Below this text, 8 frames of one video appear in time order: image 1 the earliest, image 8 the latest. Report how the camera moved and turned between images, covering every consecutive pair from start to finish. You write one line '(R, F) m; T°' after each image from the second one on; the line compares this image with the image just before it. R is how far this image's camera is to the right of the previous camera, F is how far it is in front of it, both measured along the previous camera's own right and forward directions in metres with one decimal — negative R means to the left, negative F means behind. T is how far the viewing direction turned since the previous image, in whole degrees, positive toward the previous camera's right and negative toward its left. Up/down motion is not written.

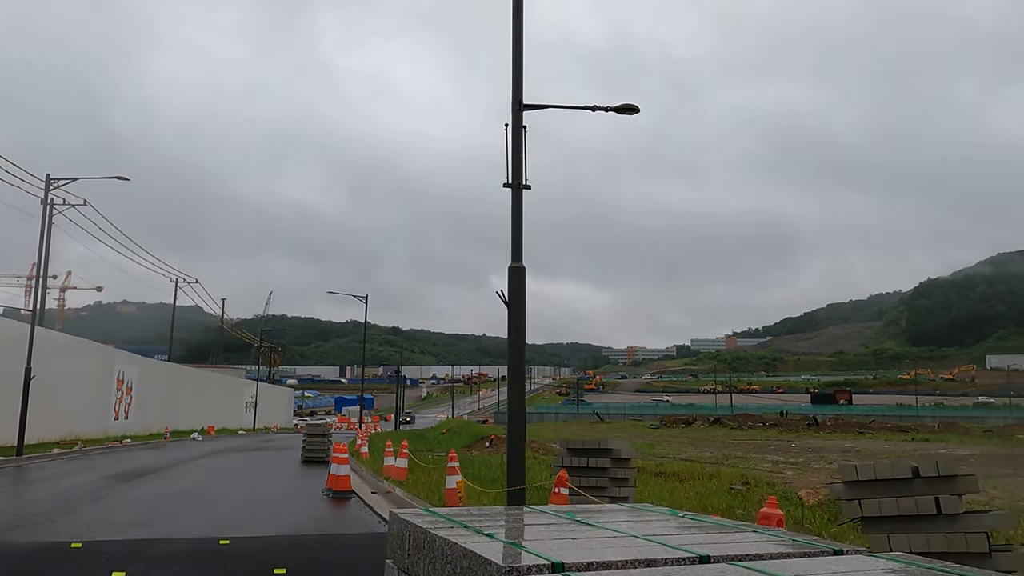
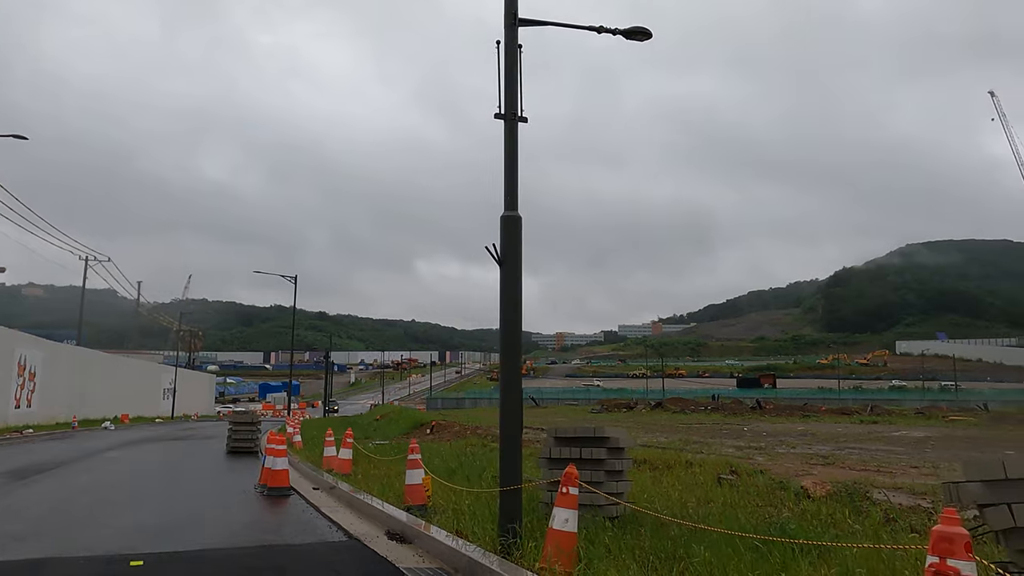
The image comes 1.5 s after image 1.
(-0.6, +1.8) m; +5°
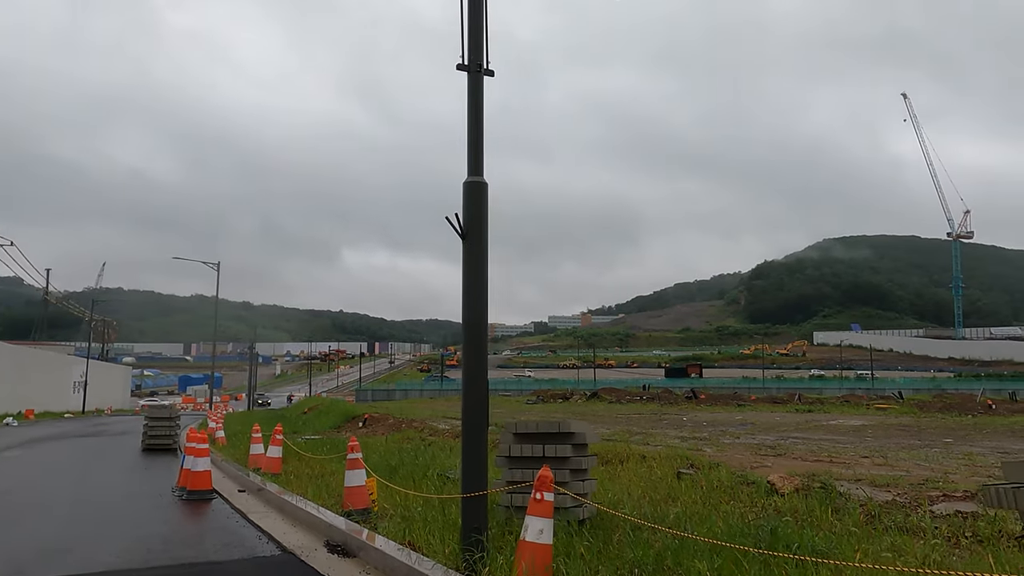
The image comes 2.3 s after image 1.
(-0.3, +1.0) m; +5°
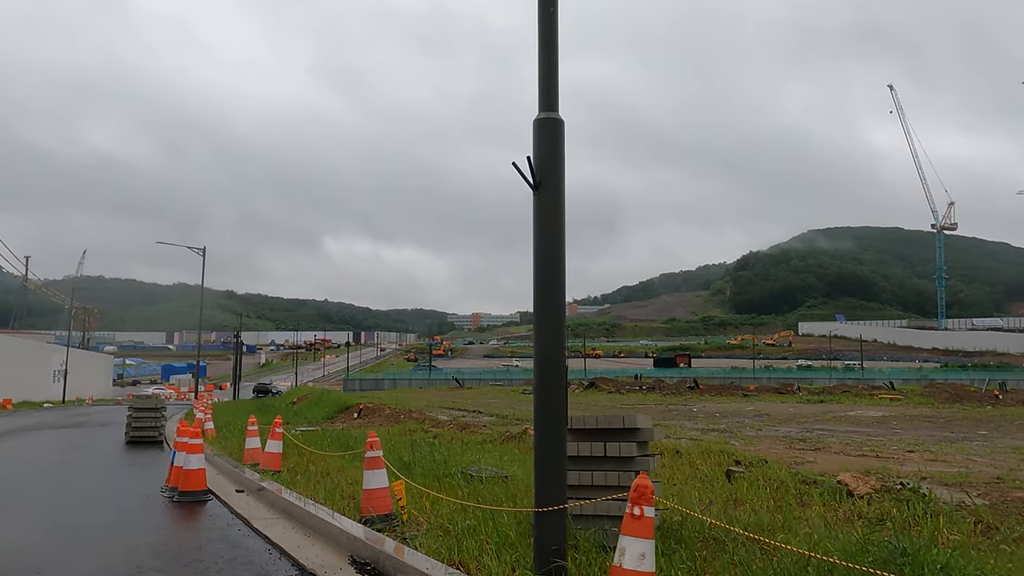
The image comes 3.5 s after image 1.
(-0.7, +1.3) m; +1°
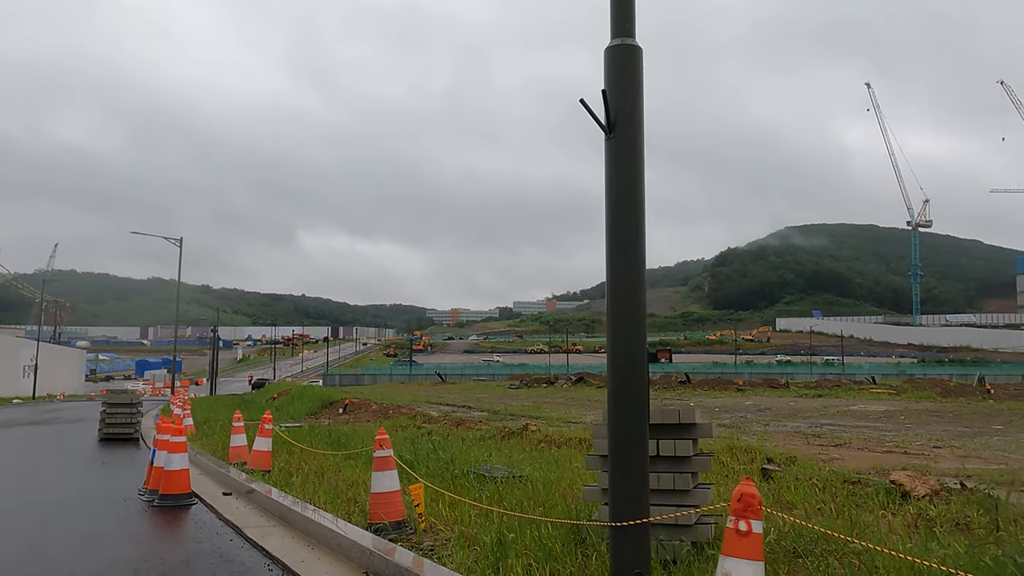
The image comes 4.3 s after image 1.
(-0.5, +1.0) m; +2°
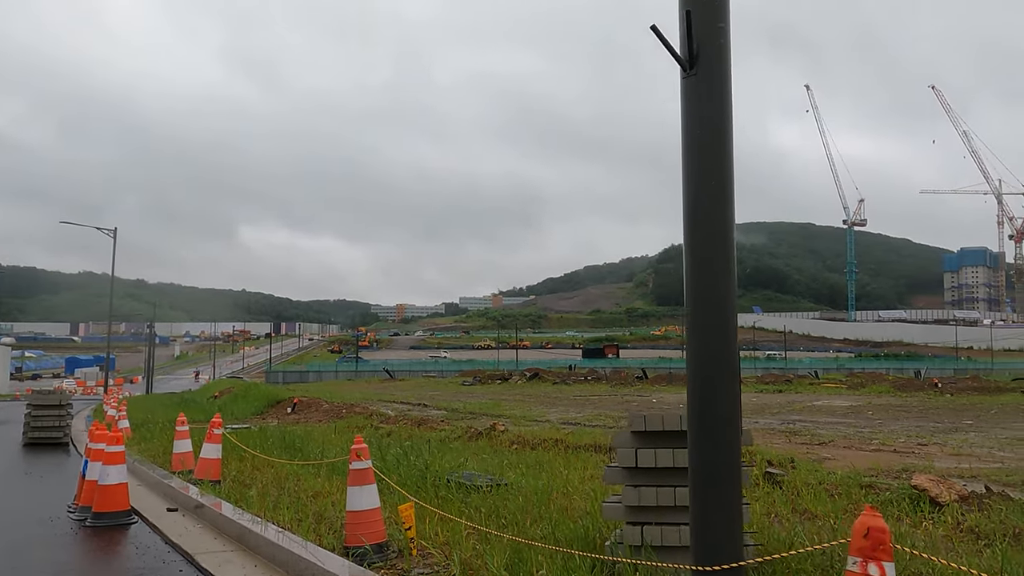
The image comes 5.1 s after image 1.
(-0.5, +1.0) m; +4°
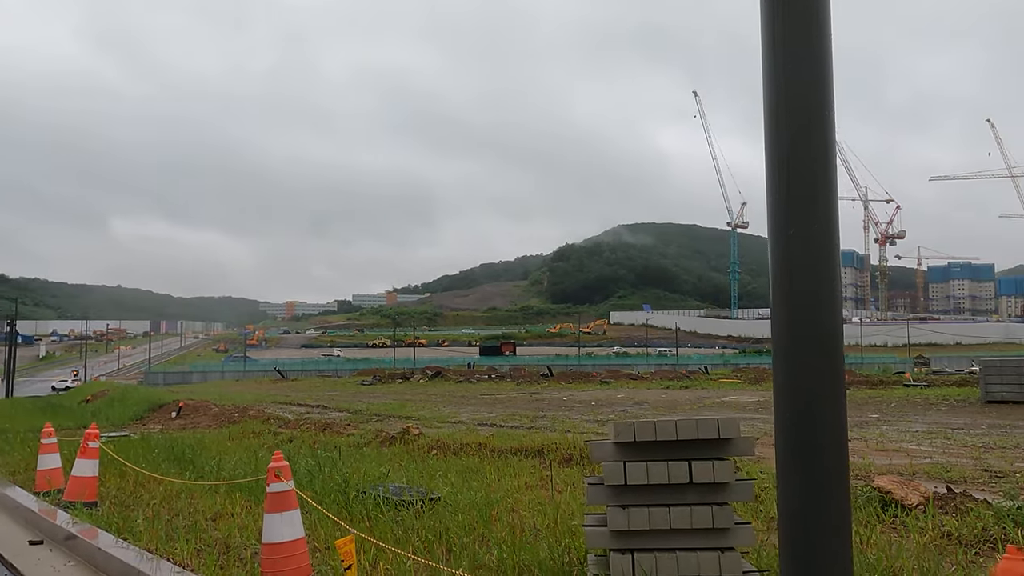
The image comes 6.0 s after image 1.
(-0.4, +1.0) m; +8°
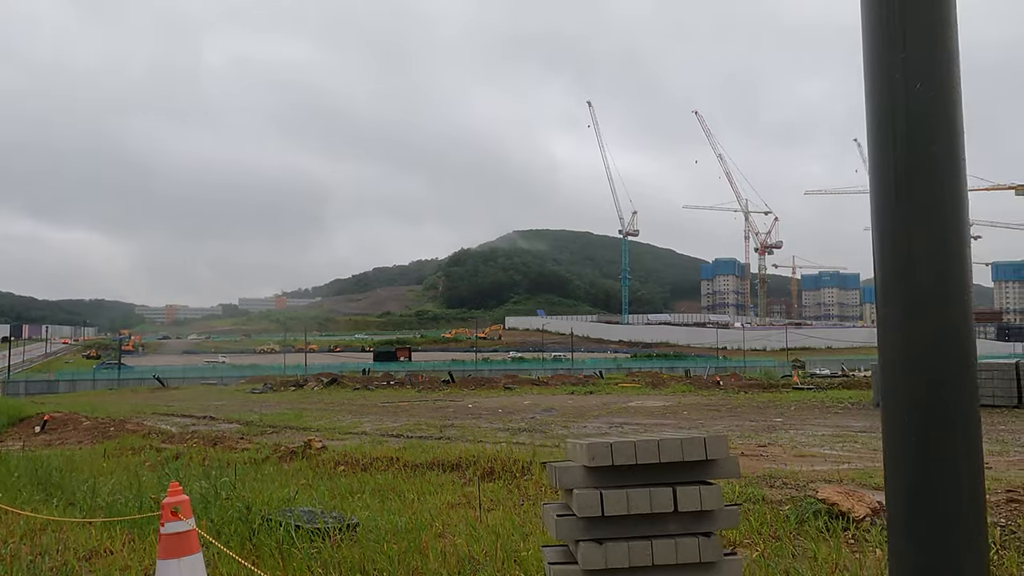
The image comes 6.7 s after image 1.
(-0.3, +0.7) m; +8°
